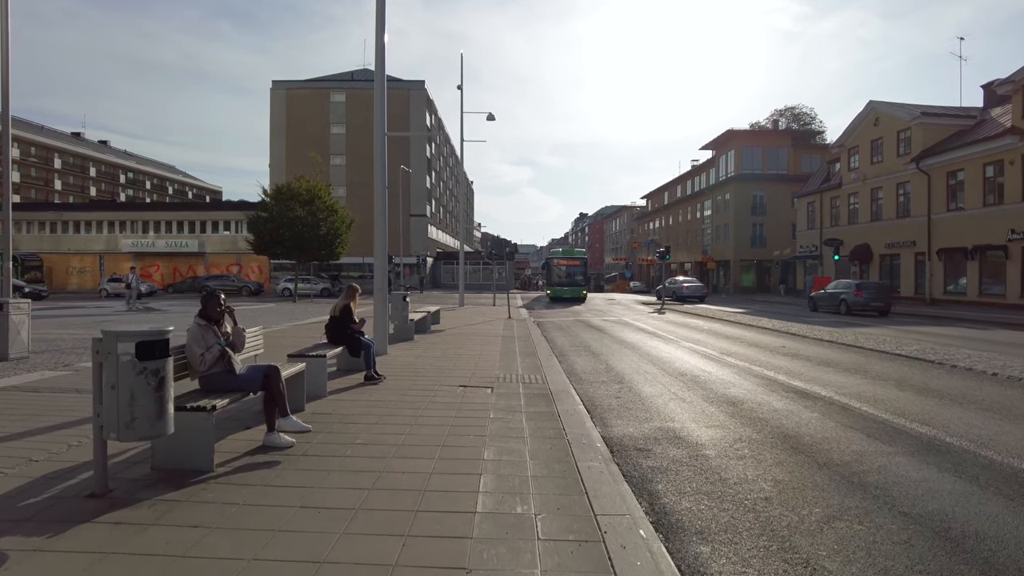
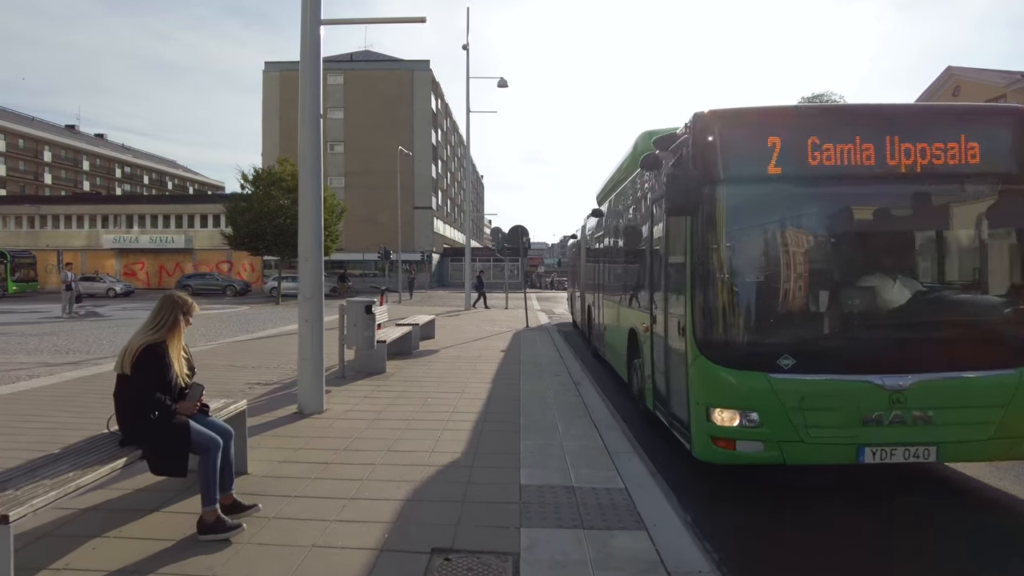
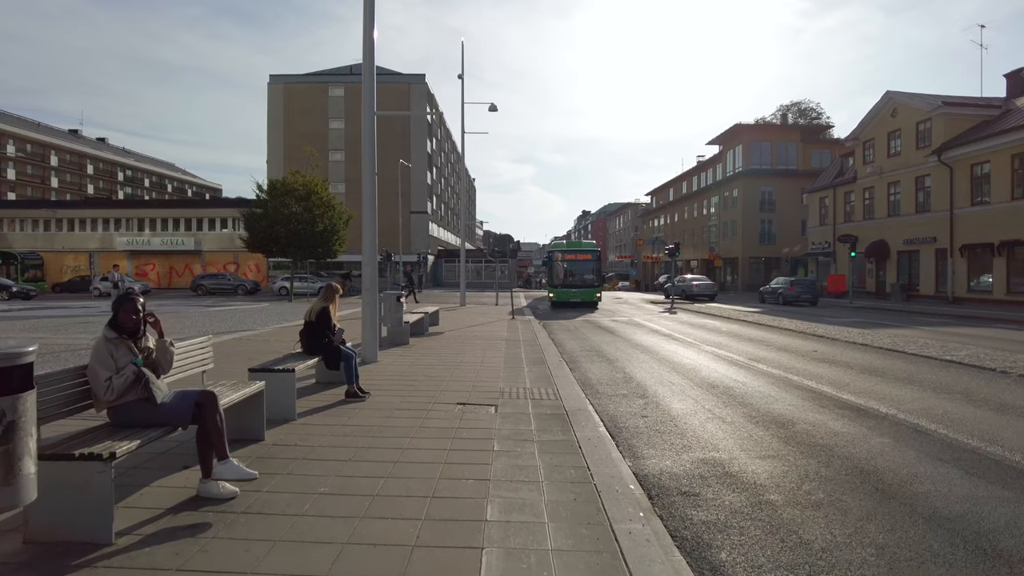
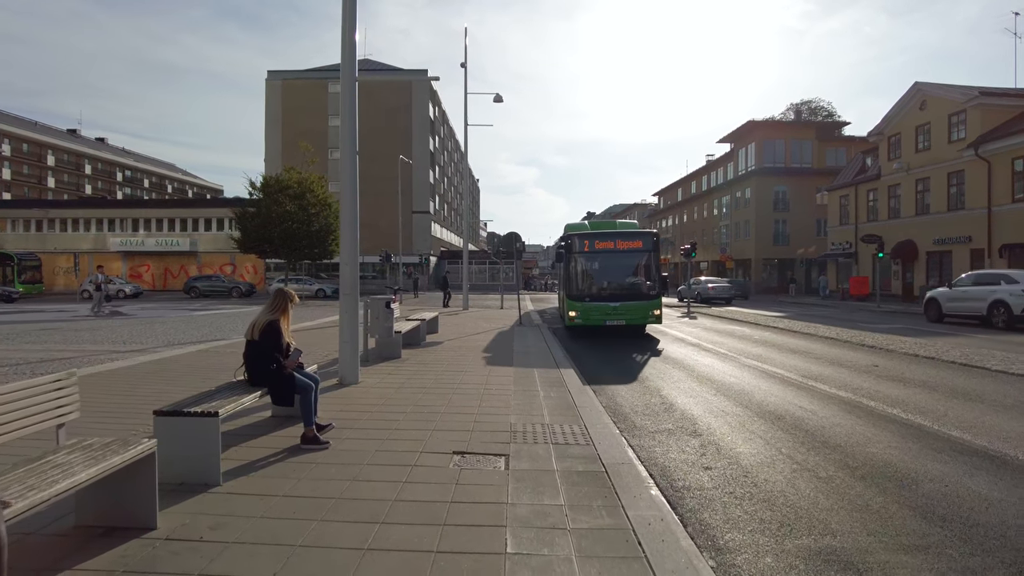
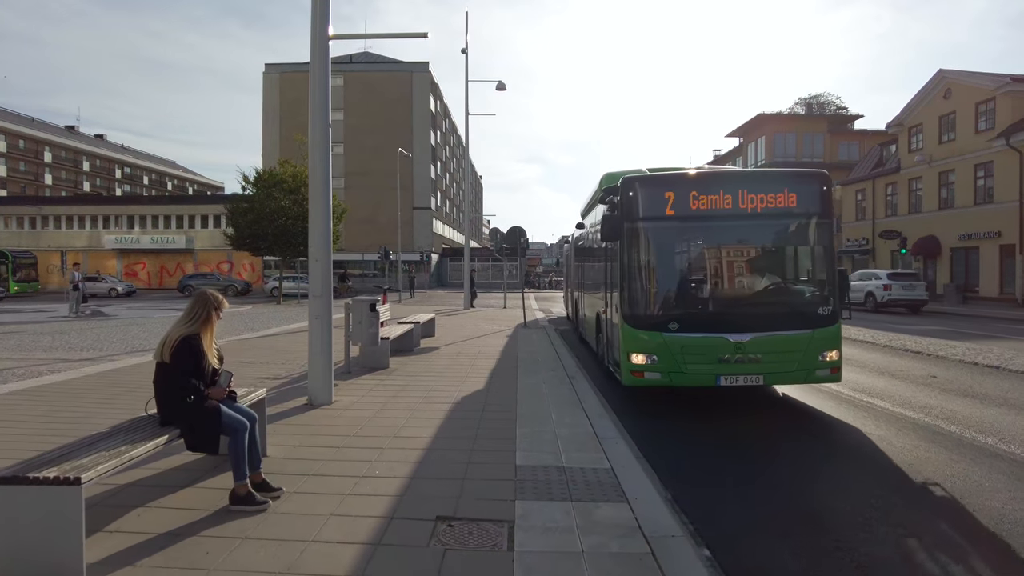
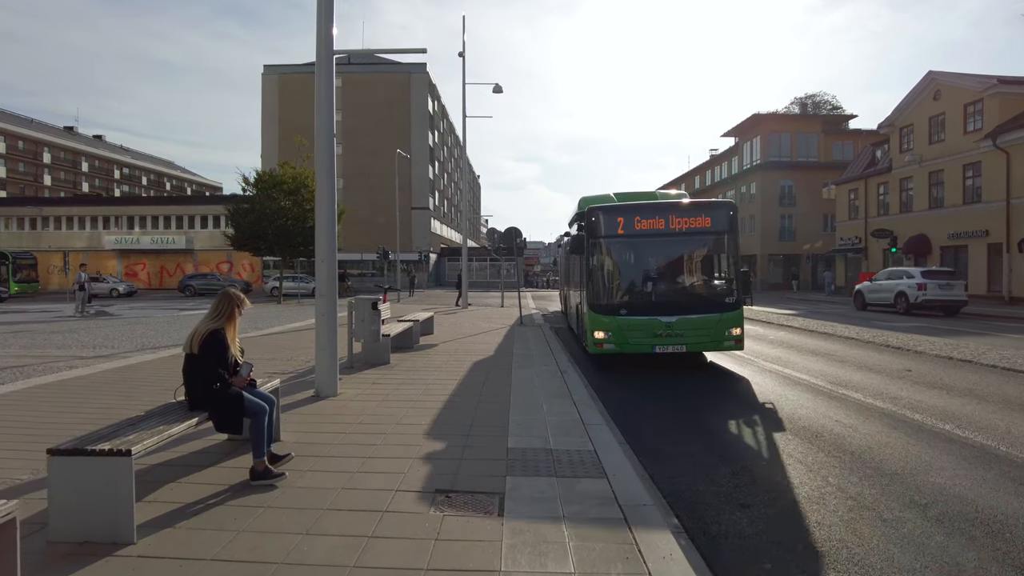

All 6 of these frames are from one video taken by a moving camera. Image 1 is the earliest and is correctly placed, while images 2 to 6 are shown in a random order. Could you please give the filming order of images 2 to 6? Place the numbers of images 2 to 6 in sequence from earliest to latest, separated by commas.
3, 4, 6, 5, 2
